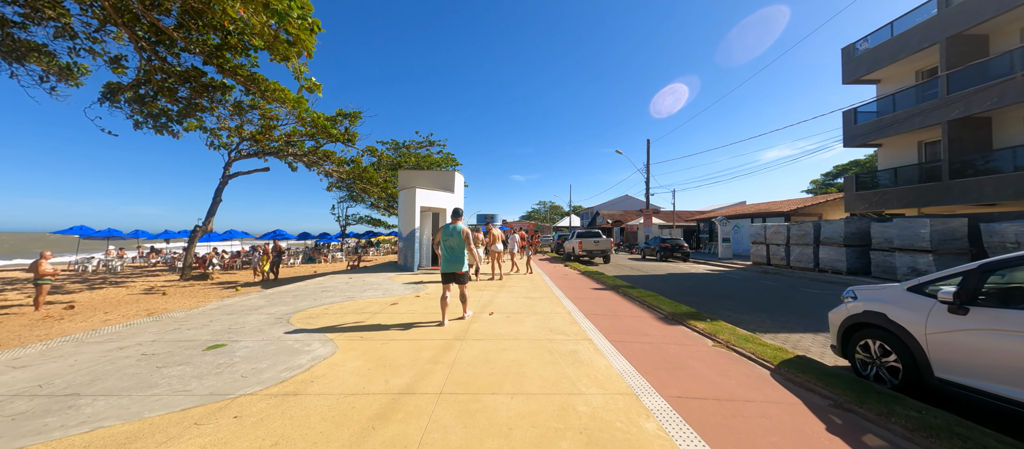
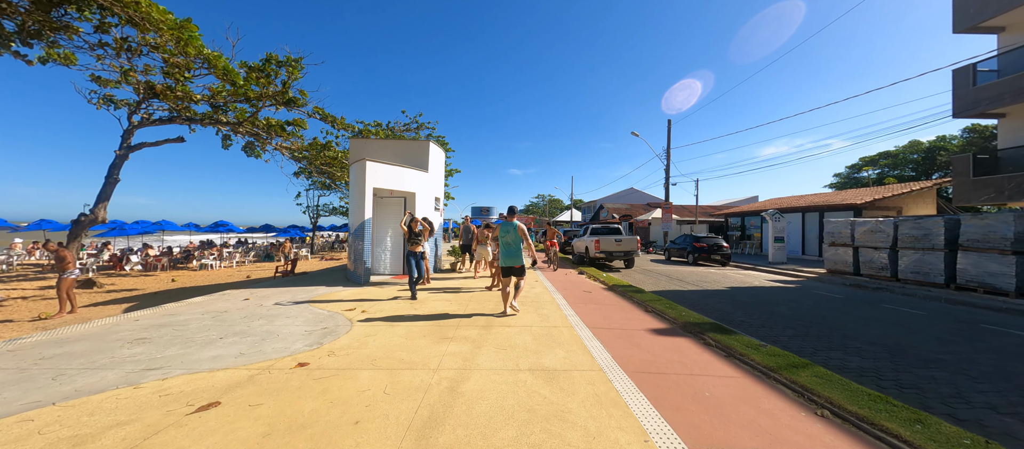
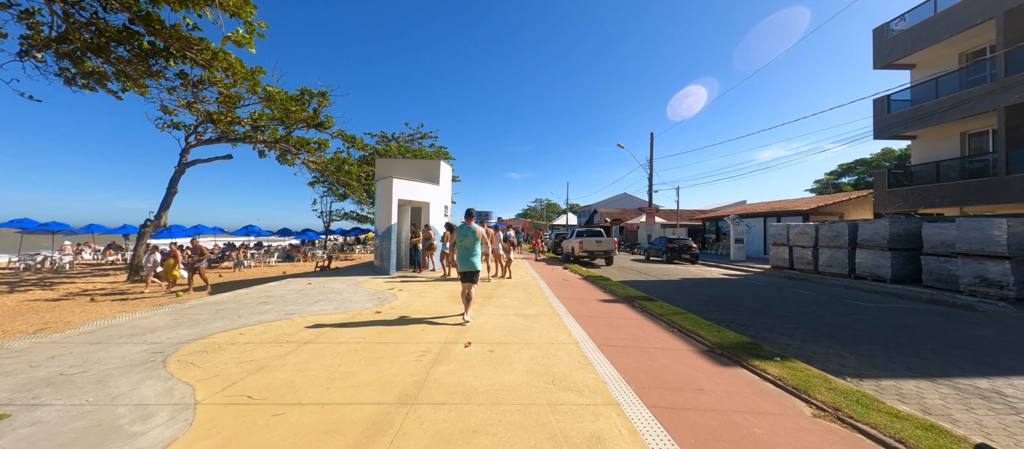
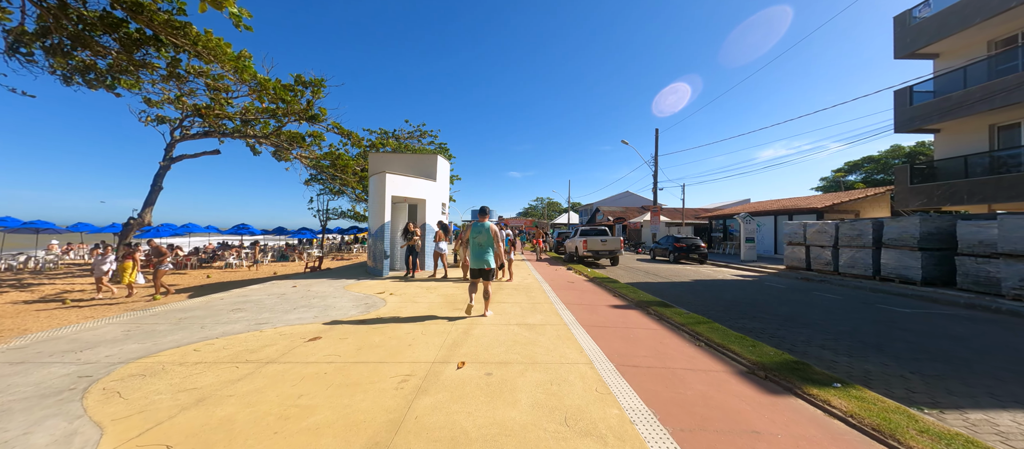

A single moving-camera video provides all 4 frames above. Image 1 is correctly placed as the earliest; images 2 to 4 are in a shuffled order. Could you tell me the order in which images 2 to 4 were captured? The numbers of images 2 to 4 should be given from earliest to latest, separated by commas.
3, 4, 2
